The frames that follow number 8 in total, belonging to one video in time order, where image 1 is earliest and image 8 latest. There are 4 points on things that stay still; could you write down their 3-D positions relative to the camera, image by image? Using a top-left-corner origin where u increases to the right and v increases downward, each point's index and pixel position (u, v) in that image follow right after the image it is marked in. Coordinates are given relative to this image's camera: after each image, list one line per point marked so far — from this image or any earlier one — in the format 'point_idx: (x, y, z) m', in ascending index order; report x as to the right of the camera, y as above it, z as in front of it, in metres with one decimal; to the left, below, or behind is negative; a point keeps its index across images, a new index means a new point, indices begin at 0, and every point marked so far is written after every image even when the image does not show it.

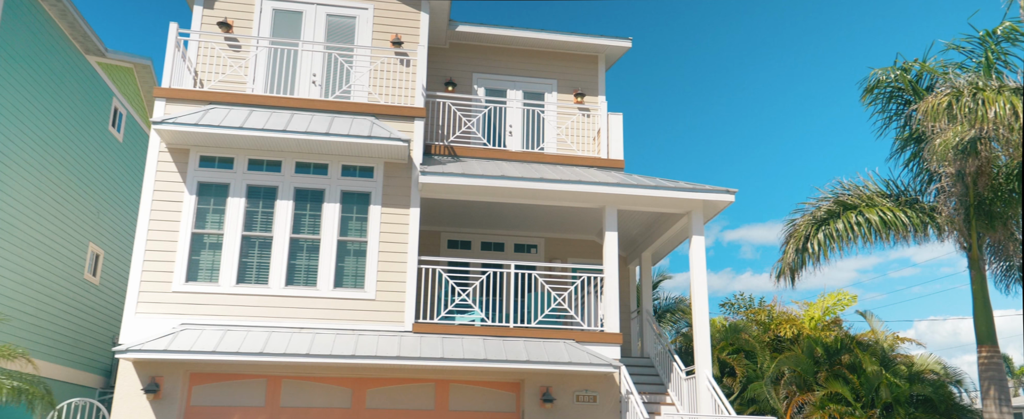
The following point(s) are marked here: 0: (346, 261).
0: (-2.6, -0.8, +11.1) m
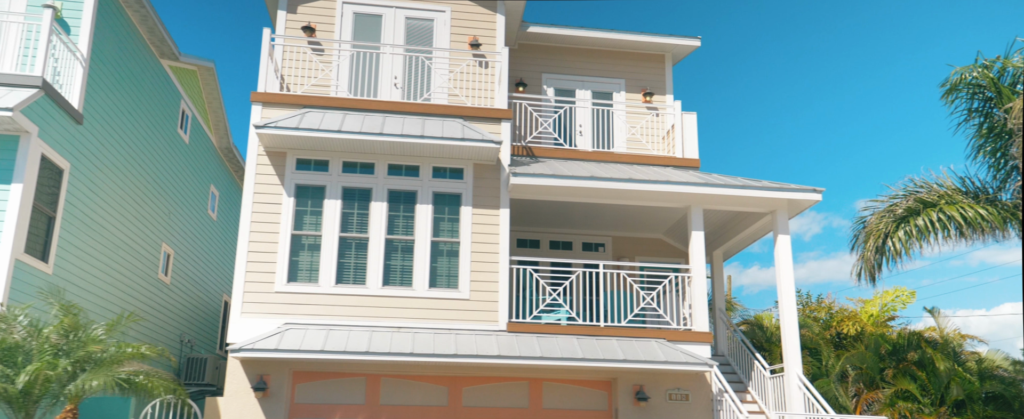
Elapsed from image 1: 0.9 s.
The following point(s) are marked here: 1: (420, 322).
0: (-1.1, -0.8, +11.3) m
1: (-1.4, -1.7, +10.9) m
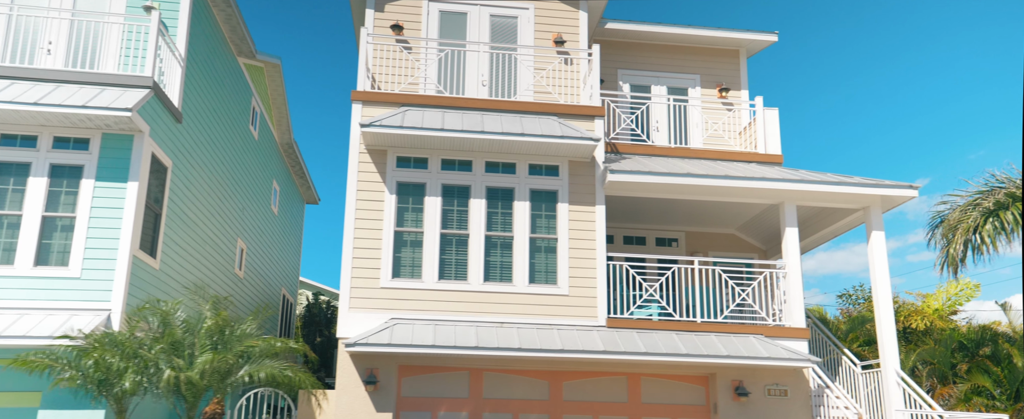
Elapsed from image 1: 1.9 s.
0: (+0.4, -0.8, +11.4) m
1: (+0.1, -1.6, +11.0) m
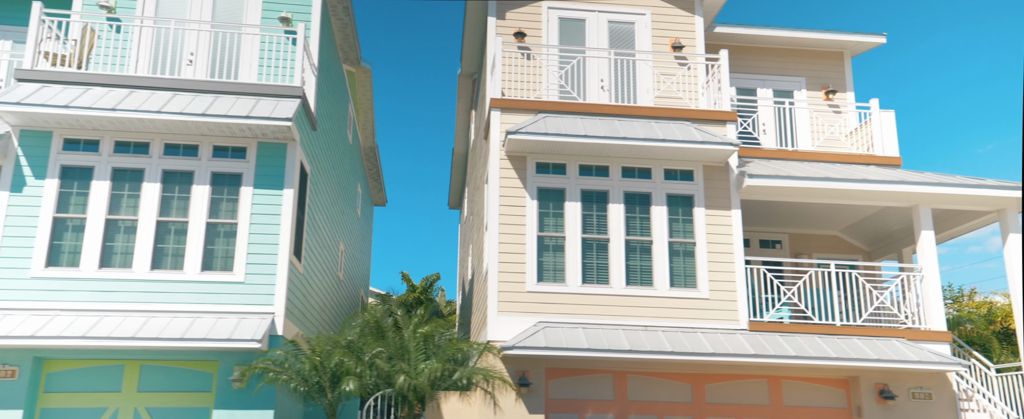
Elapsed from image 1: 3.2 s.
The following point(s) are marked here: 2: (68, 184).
0: (+2.6, -0.8, +11.6) m
1: (+2.4, -1.7, +11.2) m
2: (-6.5, +0.4, +10.7) m
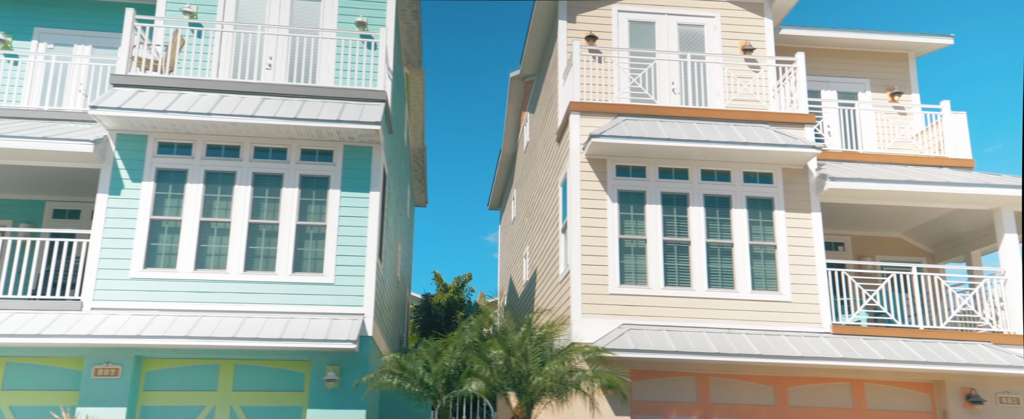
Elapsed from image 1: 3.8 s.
0: (+3.9, -0.9, +11.6) m
1: (+3.7, -1.8, +11.2) m
2: (-5.2, +0.3, +10.9) m
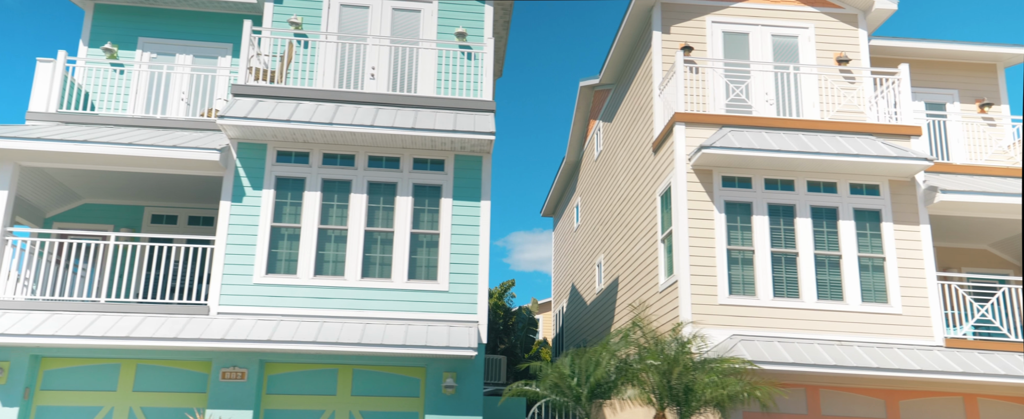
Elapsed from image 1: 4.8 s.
0: (+5.7, -1.1, +11.6) m
1: (+5.4, -1.9, +11.2) m
2: (-3.5, +0.2, +11.2) m
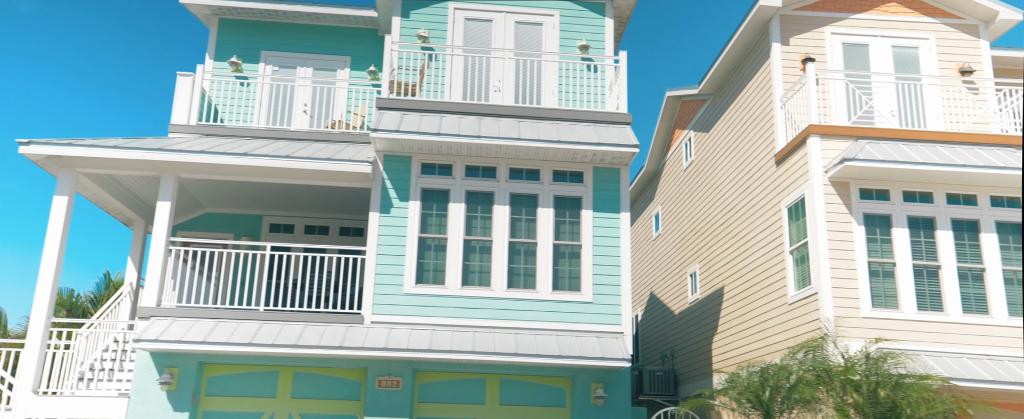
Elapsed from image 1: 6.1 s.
0: (+7.9, -1.3, +11.5) m
1: (+7.6, -2.1, +11.1) m
2: (-1.3, +0.1, +11.4) m
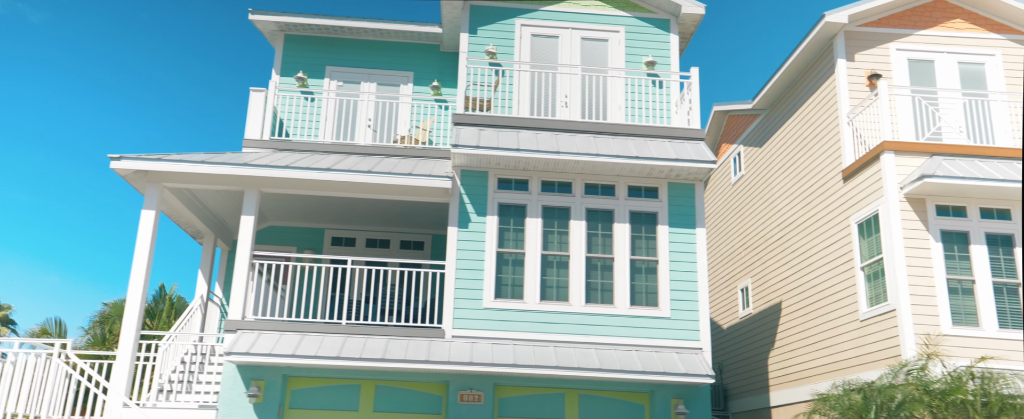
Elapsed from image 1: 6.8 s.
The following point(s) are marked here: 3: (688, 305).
0: (+9.1, -1.5, +11.3) m
1: (+8.8, -2.4, +10.9) m
2: (-0.1, -0.2, +11.4) m
3: (+2.7, -1.5, +11.2) m
